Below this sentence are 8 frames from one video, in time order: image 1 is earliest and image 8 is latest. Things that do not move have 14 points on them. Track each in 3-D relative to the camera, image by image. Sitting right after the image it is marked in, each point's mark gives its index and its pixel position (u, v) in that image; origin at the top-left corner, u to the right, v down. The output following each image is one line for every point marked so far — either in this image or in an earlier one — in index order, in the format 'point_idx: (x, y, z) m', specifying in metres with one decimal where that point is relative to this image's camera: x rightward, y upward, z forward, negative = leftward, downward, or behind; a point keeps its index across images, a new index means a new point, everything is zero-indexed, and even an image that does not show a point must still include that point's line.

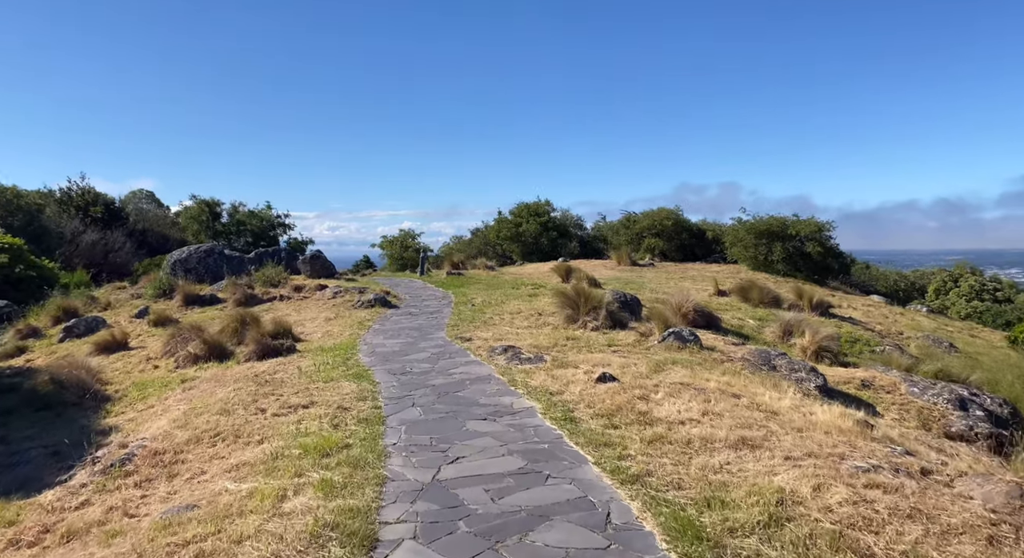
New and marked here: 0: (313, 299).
0: (-4.5, -0.5, +16.0) m
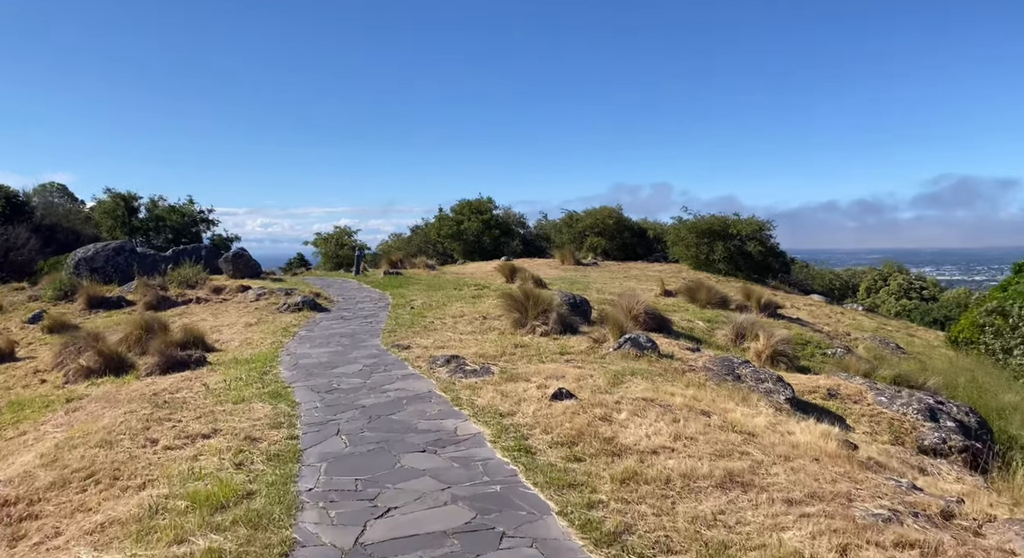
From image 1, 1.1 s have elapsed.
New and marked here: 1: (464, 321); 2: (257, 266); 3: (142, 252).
0: (-5.7, -0.5, +14.7) m
1: (-0.8, -0.7, +12.2) m
2: (-6.7, +0.3, +18.8) m
3: (-9.4, +0.7, +18.0) m
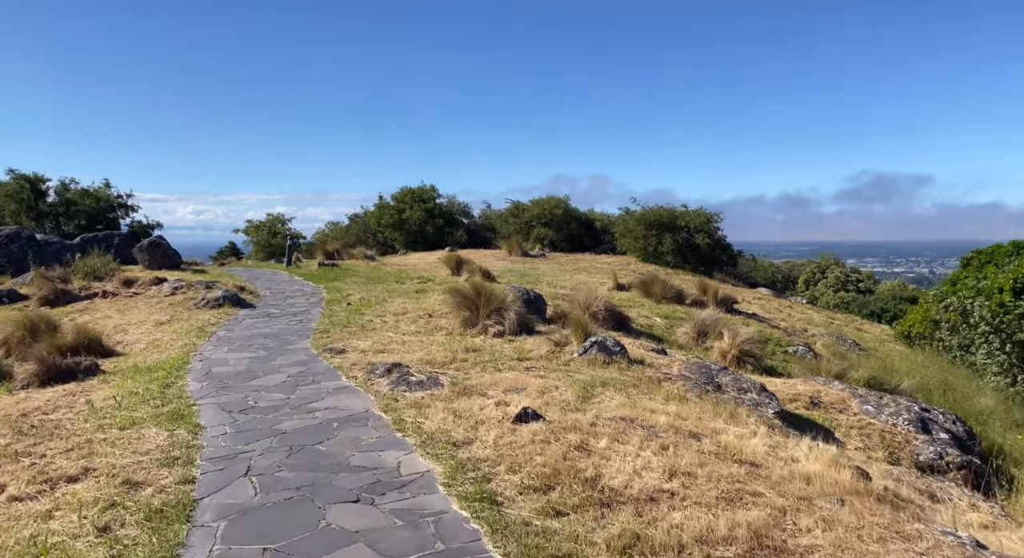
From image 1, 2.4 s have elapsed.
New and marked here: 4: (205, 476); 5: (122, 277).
0: (-6.7, -0.3, +13.1) m
1: (-1.6, -0.6, +11.0) m
2: (-8.1, +0.5, +17.1) m
3: (-10.6, +0.9, +16.1) m
4: (-1.9, -1.2, +4.4) m
5: (-7.8, 0.0, +14.3) m
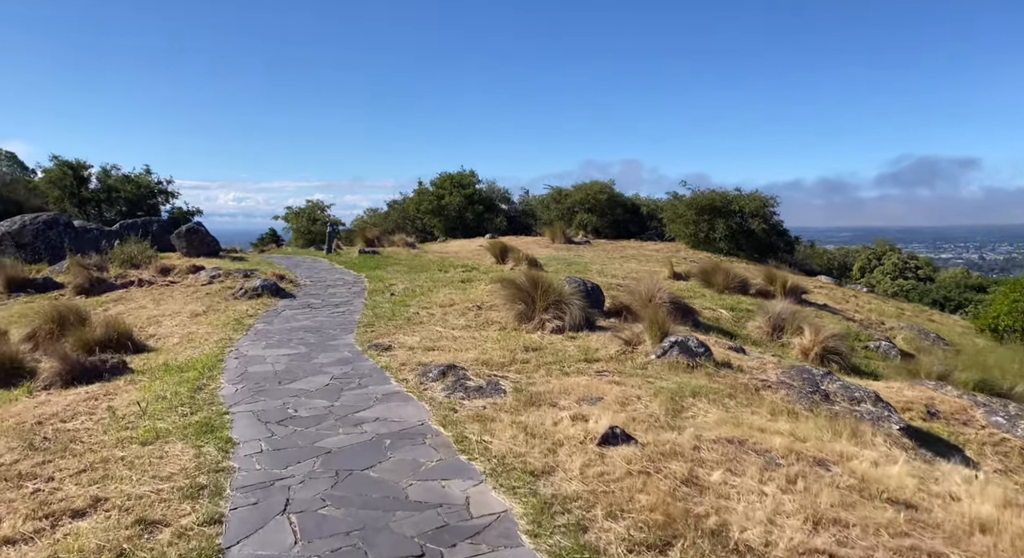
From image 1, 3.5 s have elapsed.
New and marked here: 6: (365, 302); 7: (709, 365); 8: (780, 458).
0: (-5.8, -0.1, +12.5) m
1: (-0.8, -0.5, +10.2) m
2: (-6.9, +0.8, +16.6) m
3: (-9.5, +1.2, +15.7) m
4: (-1.4, -1.2, +3.6) m
5: (-6.9, +0.3, +13.8) m
6: (-2.3, -0.4, +11.3) m
7: (+1.8, -0.8, +6.4) m
8: (+1.6, -1.1, +4.3) m
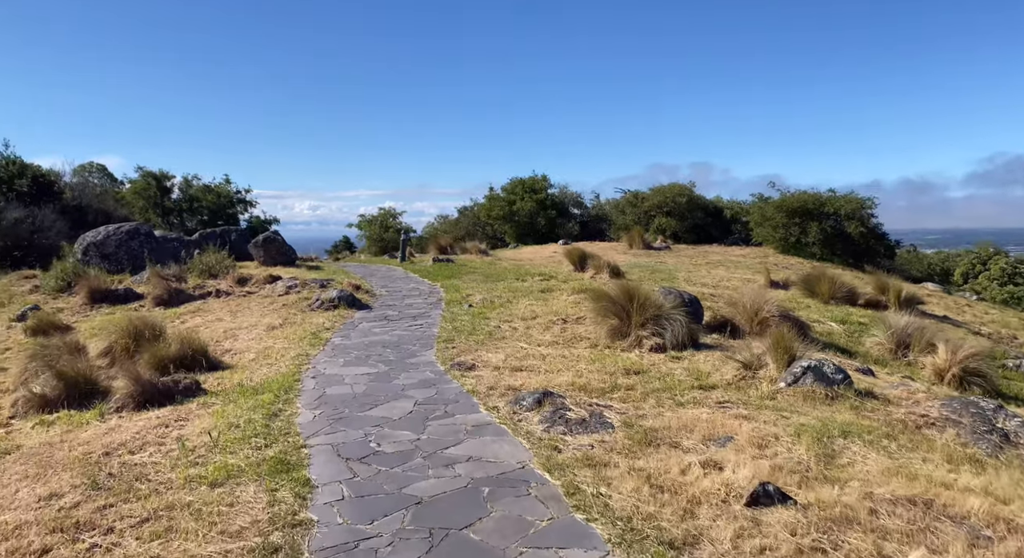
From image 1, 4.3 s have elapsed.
0: (-4.4, -0.3, +12.2) m
1: (+0.4, -0.6, +9.5) m
2: (-5.1, +0.6, +16.4) m
3: (-7.8, +0.9, +15.8) m
4: (-0.8, -1.3, +3.0) m
5: (-5.3, +0.1, +13.7) m
6: (-1.0, -0.5, +10.8) m
7: (+2.6, -0.9, +5.5) m
8: (+2.2, -1.2, +3.4) m
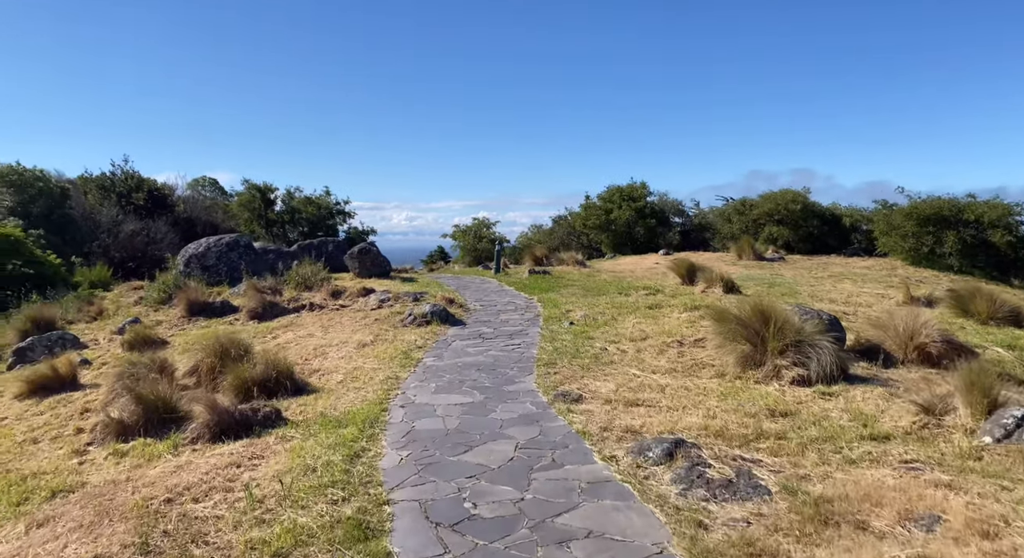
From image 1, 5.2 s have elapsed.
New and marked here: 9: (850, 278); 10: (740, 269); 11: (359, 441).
0: (-2.7, -0.5, +11.8) m
1: (+1.7, -0.8, +8.4) m
2: (-2.8, +0.3, +16.0) m
3: (-5.6, +0.7, +15.7) m
4: (-0.4, -1.4, +2.1) m
5: (-3.4, -0.2, +13.3) m
6: (+0.4, -0.7, +9.9) m
7: (+3.3, -1.0, +4.1) m
8: (+2.7, -1.3, +2.1) m
9: (+8.2, 0.0, +17.2) m
10: (+5.9, +0.3, +18.3) m
11: (-1.1, -1.2, +5.3) m
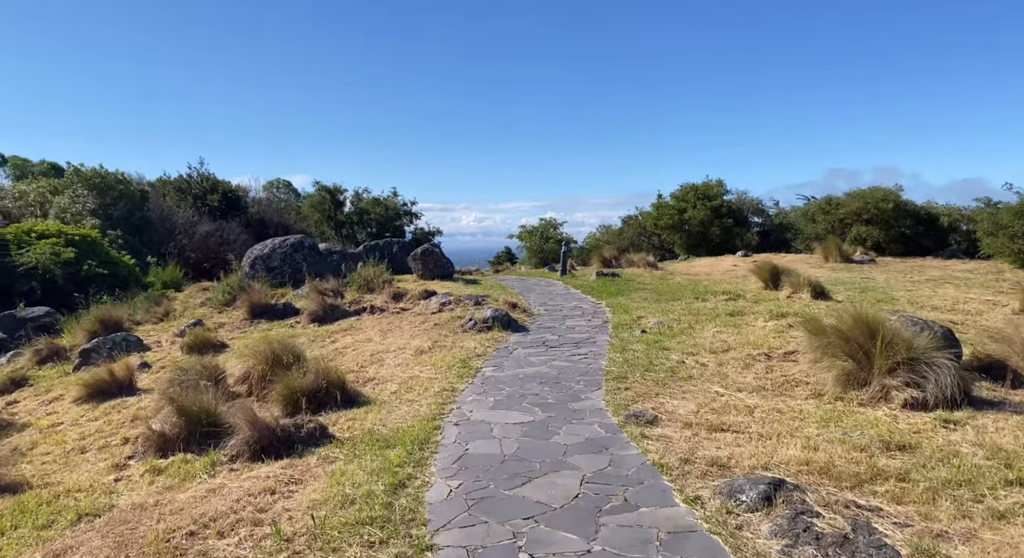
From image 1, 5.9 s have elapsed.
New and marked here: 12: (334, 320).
0: (-1.6, -0.6, +11.3) m
1: (+2.4, -0.9, +7.6) m
2: (-1.4, +0.3, +15.6) m
3: (-4.1, +0.7, +15.5) m
4: (-0.3, -1.4, +1.5) m
5: (-2.2, -0.2, +12.9) m
6: (+1.3, -0.8, +9.1) m
7: (+3.6, -1.1, +3.1) m
8: (+2.8, -1.4, +1.2) m
9: (+9.7, -0.1, +15.7) m
10: (+7.5, +0.2, +17.0) m
11: (-0.7, -1.2, +4.7) m
12: (-2.9, -0.7, +11.7) m
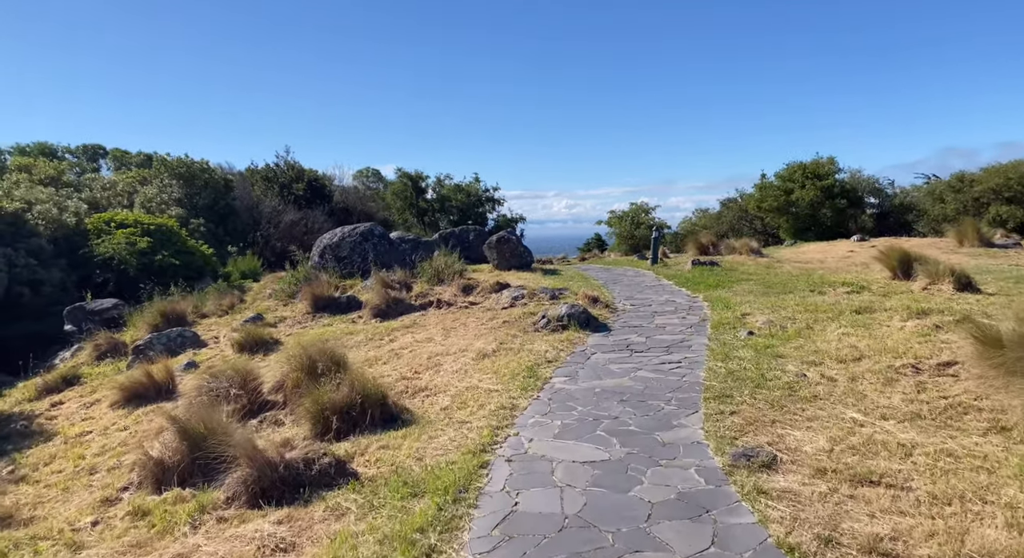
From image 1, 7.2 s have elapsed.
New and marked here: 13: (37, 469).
0: (-0.5, -0.4, +10.1) m
1: (+3.0, -0.8, +5.9) m
2: (+0.3, +0.5, +14.3) m
3: (-2.4, +0.9, +14.6) m
4: (-0.4, -1.5, +0.3) m
5: (-0.8, 0.0, +11.8) m
6: (+2.2, -0.7, +7.6) m
7: (+3.7, -1.1, +1.4) m
8: (+2.7, -1.4, -0.5) m
9: (+11.3, +0.2, +13.1) m
10: (+9.3, +0.4, +14.6) m
11: (-0.4, -1.2, +3.5) m
12: (-1.7, -0.5, +10.7) m
13: (-4.0, -1.6, +6.0) m
